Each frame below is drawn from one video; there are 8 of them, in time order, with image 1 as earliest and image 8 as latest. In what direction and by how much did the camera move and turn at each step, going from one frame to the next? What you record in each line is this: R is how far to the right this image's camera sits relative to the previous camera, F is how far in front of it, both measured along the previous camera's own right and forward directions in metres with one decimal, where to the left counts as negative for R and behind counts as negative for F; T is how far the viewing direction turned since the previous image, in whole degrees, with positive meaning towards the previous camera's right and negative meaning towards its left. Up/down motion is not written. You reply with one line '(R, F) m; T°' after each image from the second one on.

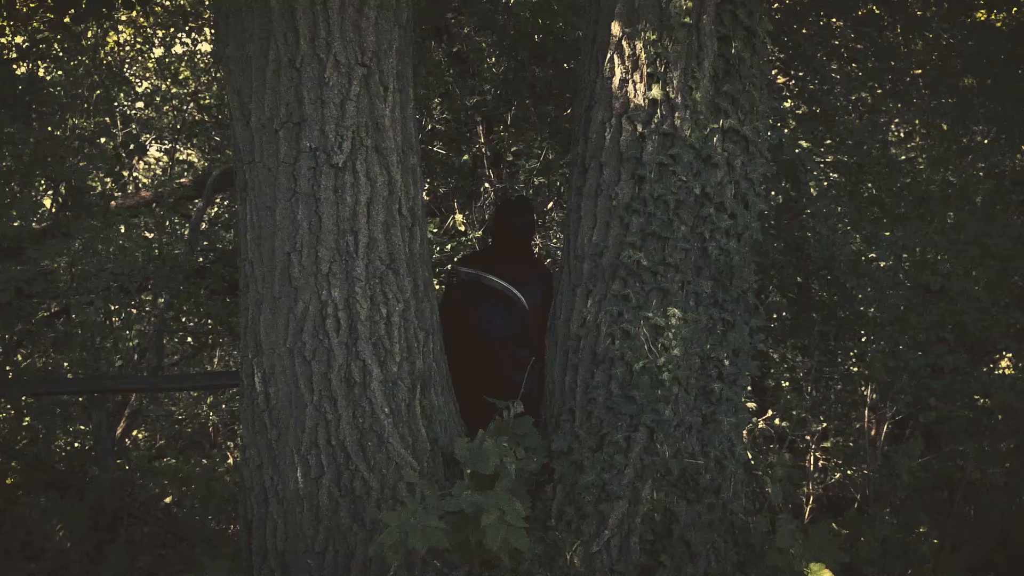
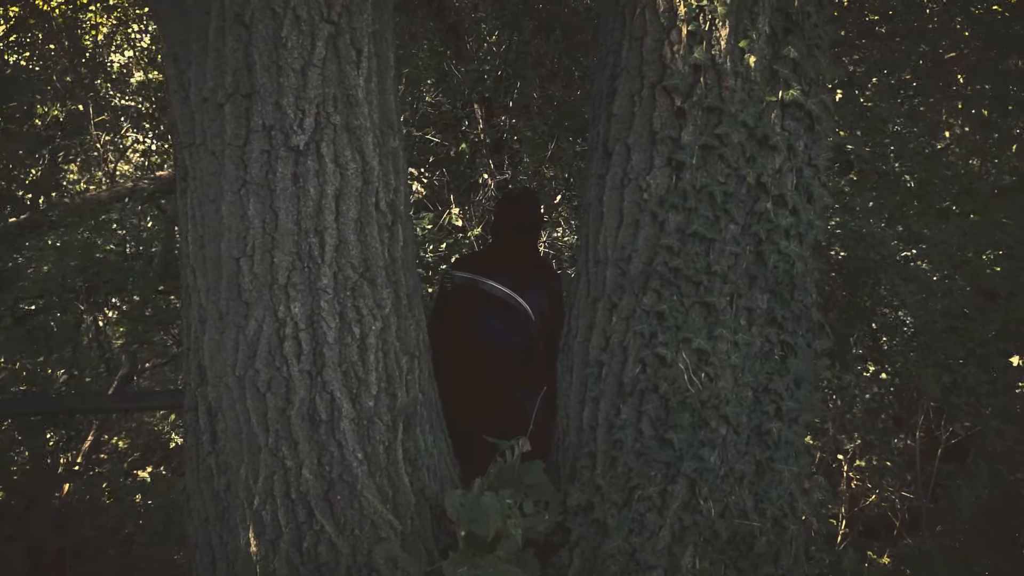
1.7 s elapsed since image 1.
(0.0, +0.8) m; 0°
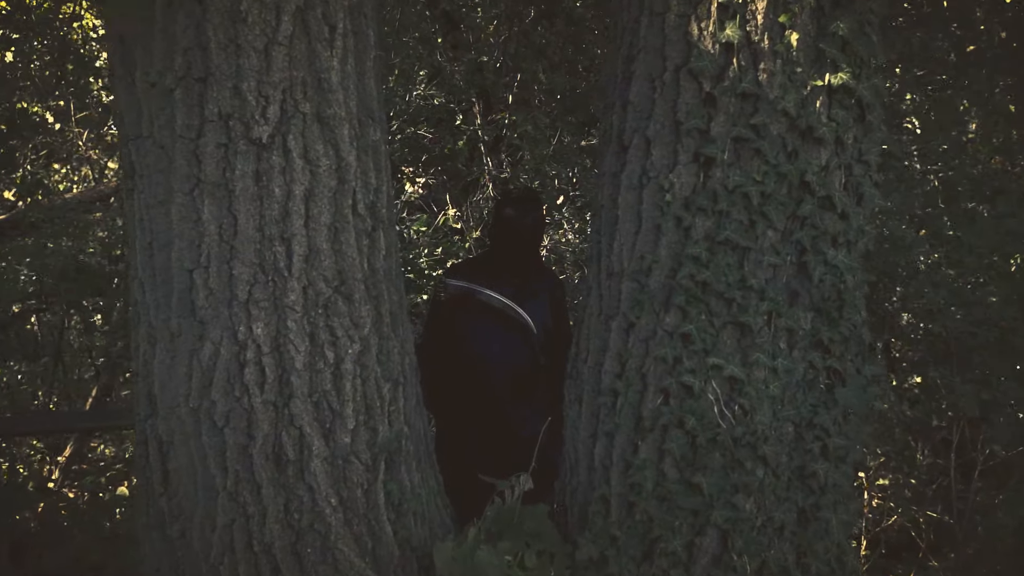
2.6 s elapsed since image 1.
(0.0, +0.5) m; 0°
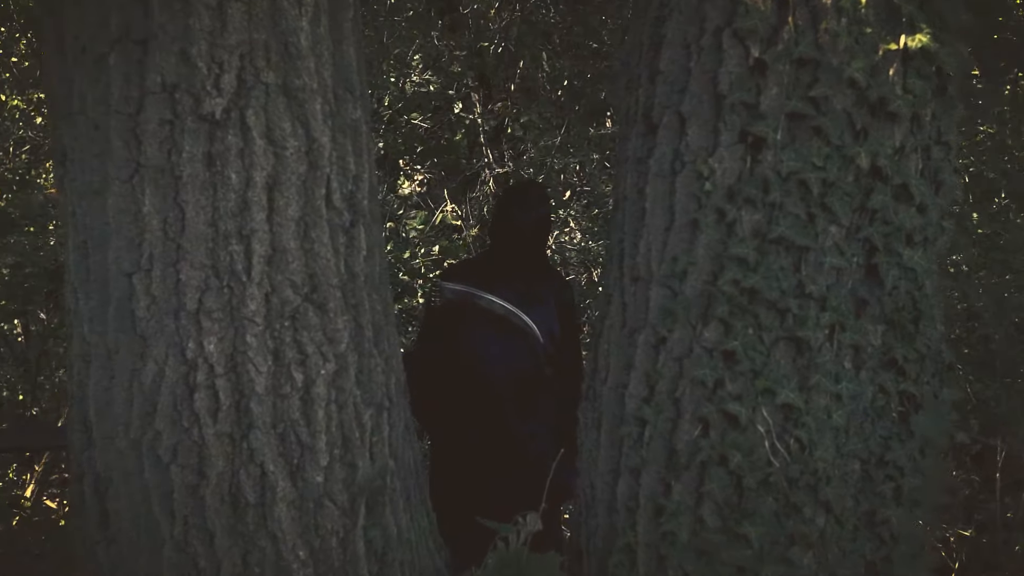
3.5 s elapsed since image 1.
(0.0, +0.5) m; 0°
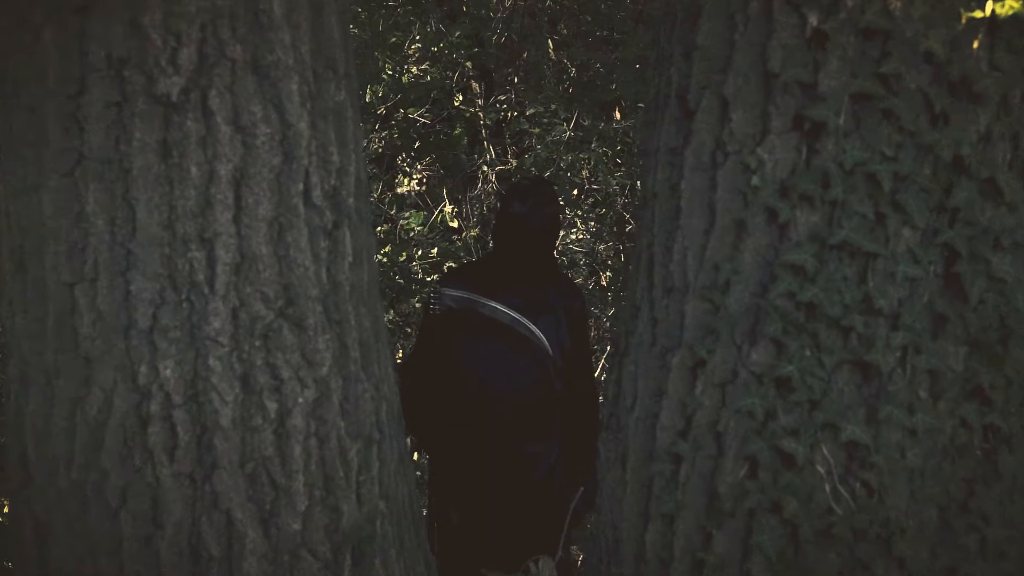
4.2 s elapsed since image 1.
(0.0, +0.4) m; 0°
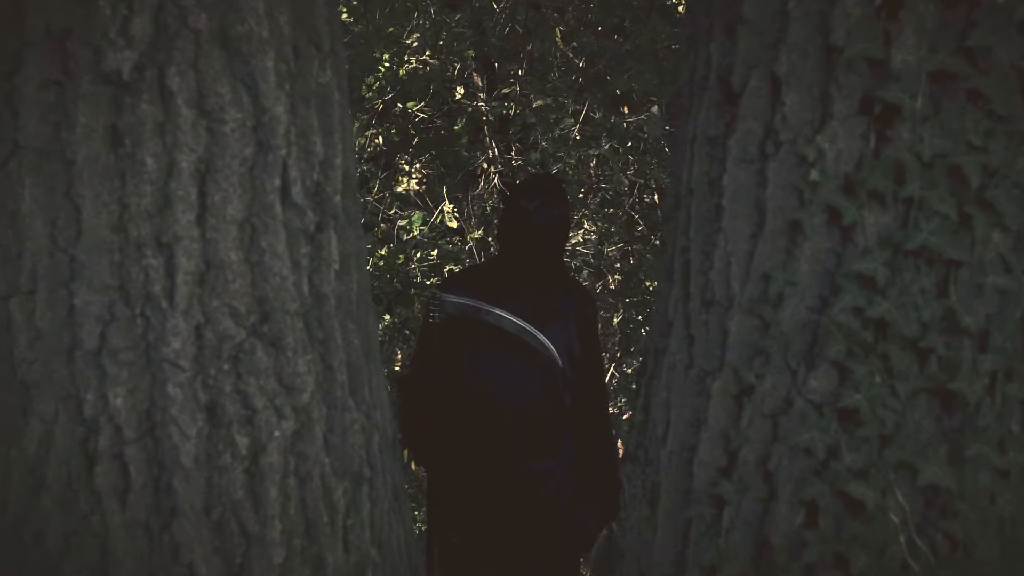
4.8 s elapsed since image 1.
(0.0, +0.3) m; 0°
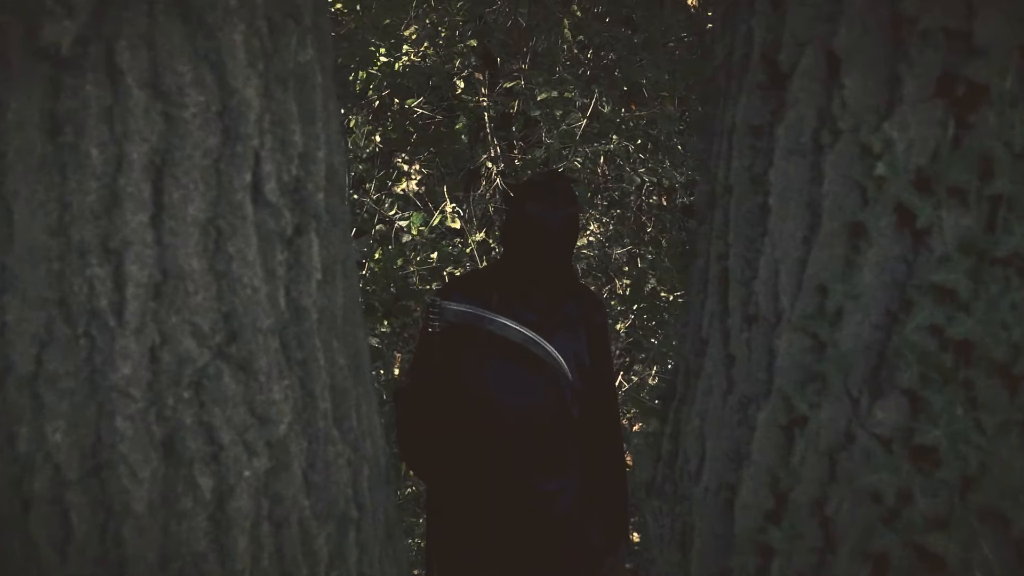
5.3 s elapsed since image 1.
(0.0, +0.3) m; 0°
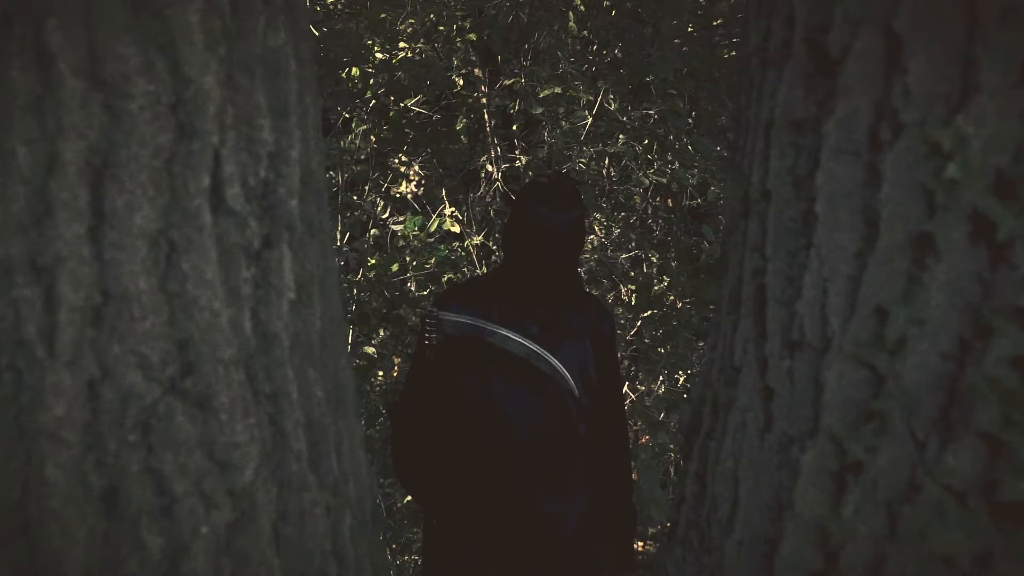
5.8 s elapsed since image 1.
(0.0, +0.2) m; 0°
